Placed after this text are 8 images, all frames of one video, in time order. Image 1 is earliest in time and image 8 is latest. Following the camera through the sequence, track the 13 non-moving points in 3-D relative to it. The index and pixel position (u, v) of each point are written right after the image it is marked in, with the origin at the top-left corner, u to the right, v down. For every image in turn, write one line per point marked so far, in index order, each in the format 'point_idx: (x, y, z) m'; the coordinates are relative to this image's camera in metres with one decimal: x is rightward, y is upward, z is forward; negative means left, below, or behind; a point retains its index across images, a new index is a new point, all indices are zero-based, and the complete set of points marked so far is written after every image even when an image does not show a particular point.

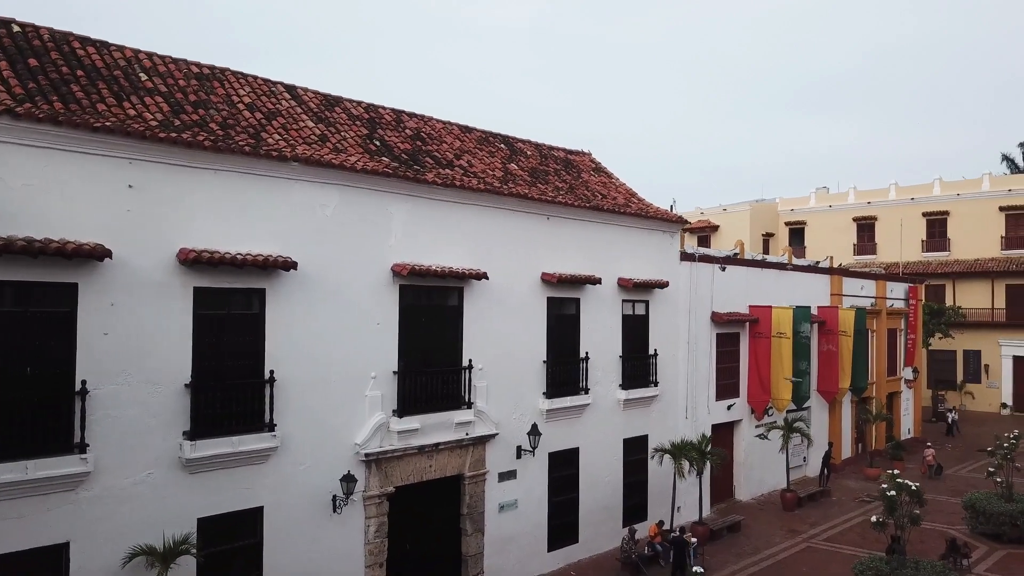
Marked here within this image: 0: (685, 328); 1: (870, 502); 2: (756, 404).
0: (+3.7, -0.9, +17.3) m
1: (+8.4, -5.0, +18.9) m
2: (+5.7, -2.7, +19.0) m
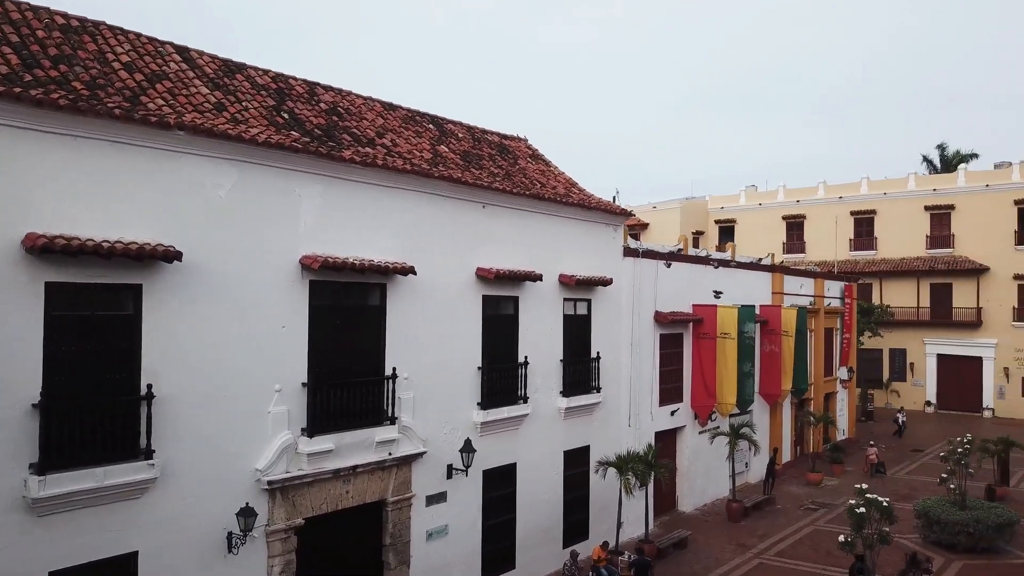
0: (+2.3, -0.8, +16.0) m
1: (+6.8, -5.0, +18.1) m
2: (+4.2, -2.7, +17.9) m
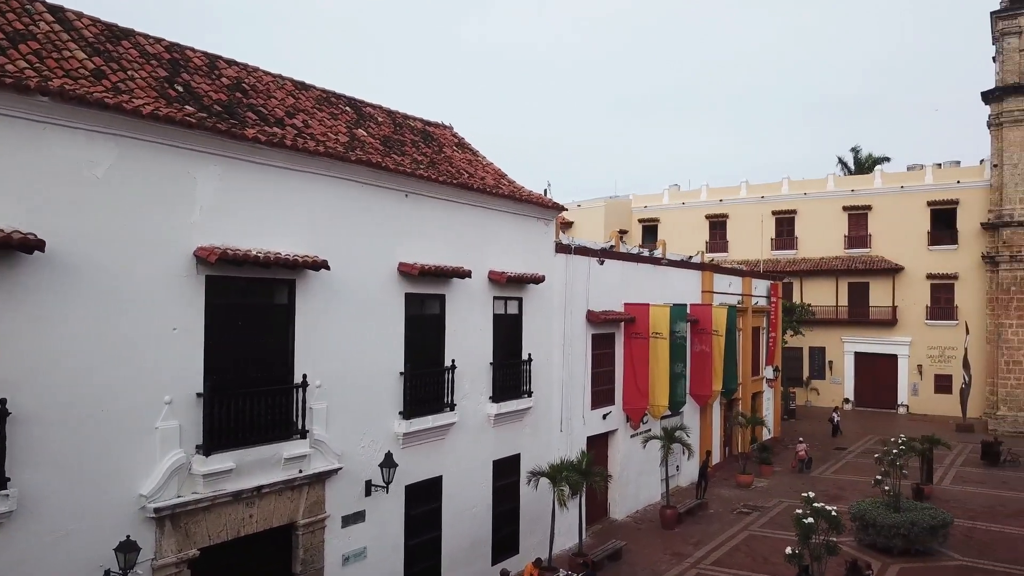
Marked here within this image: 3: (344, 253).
0: (+0.9, -0.8, +15.1) m
1: (+5.2, -4.9, +17.7) m
2: (+2.6, -2.6, +17.2) m
3: (-2.2, +0.5, +10.6) m
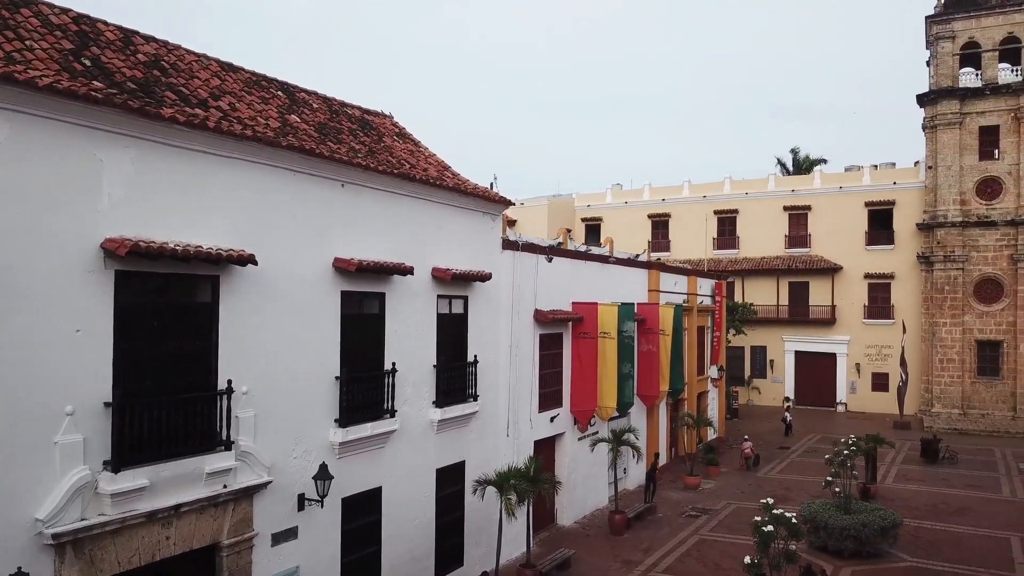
0: (-0.1, -0.8, +14.5) m
1: (+4.0, -4.9, +17.3) m
2: (+1.4, -2.6, +16.6) m
3: (-2.9, +0.5, +9.8) m
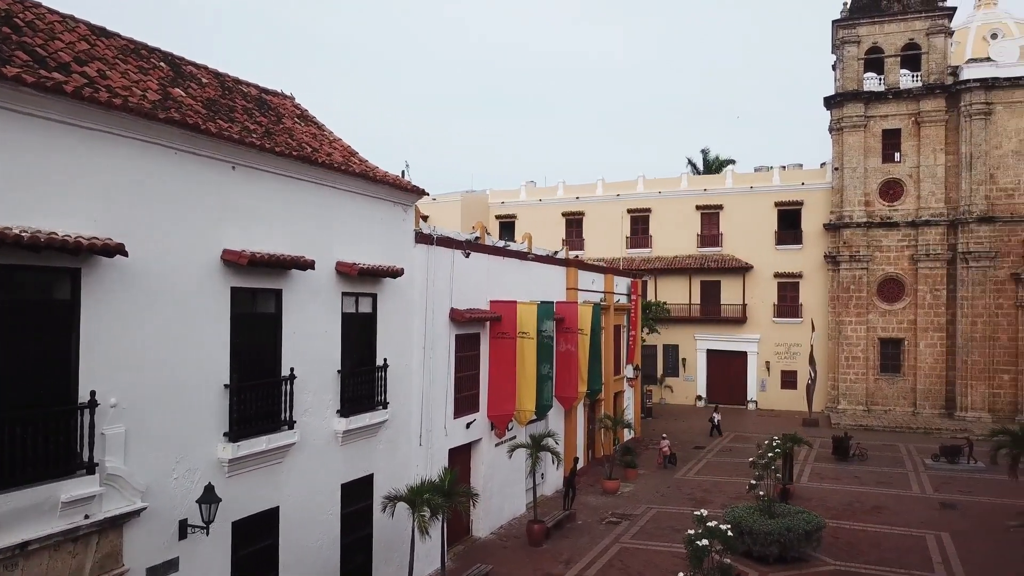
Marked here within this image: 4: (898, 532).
0: (-1.5, -0.7, +13.4) m
1: (+2.2, -4.9, +16.7) m
2: (-0.3, -2.6, +15.7) m
3: (-3.8, +0.6, +8.4) m
4: (+7.4, -4.7, +15.5) m
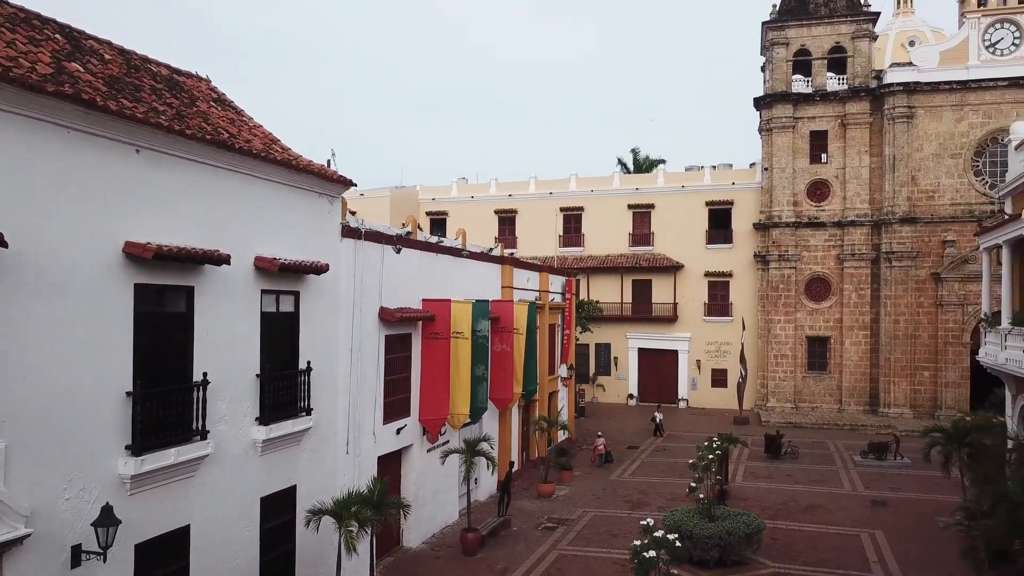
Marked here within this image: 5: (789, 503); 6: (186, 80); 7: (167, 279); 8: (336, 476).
0: (-2.6, -0.7, +12.6) m
1: (+0.9, -4.8, +16.2) m
2: (-1.5, -2.5, +15.0) m
3: (-4.4, +0.6, +7.4) m
4: (+6.1, -4.7, +15.4) m
5: (+6.0, -4.7, +17.6) m
6: (-4.9, +3.1, +12.2) m
7: (-3.8, +0.1, +9.0) m
8: (-2.7, -2.9, +12.3) m
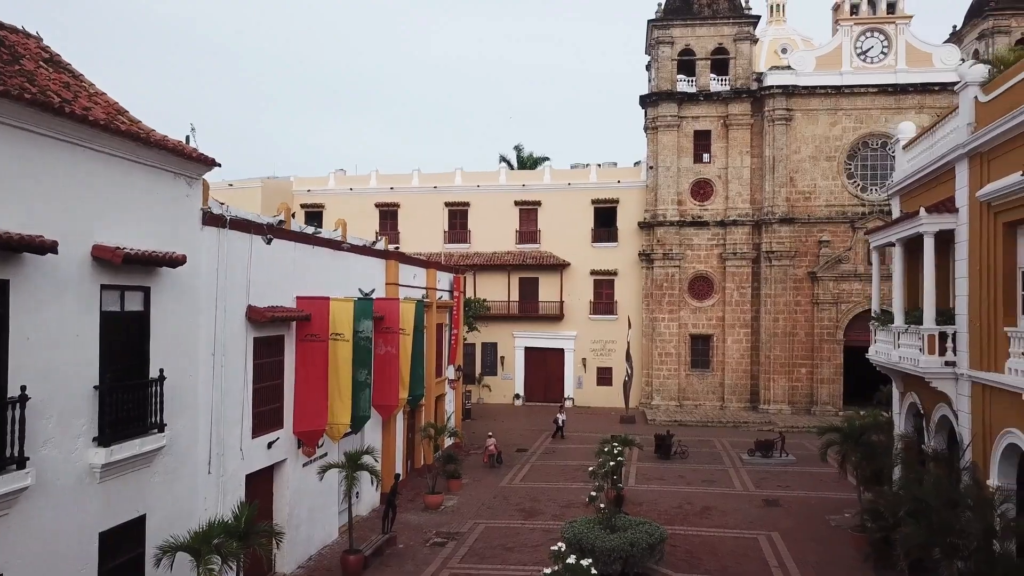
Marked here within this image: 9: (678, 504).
0: (-4.1, -0.6, +11.0) m
1: (-1.3, -4.8, +15.0) m
2: (-3.4, -2.5, +13.5) m
3: (-5.1, +0.6, +5.6) m
4: (+4.1, -4.6, +15.1) m
5: (+3.6, -4.6, +17.1) m
6: (-6.3, +3.2, +10.2) m
7: (-4.8, +0.2, +7.2) m
8: (-4.2, -2.8, +10.6) m
9: (+3.5, -4.6, +17.3) m
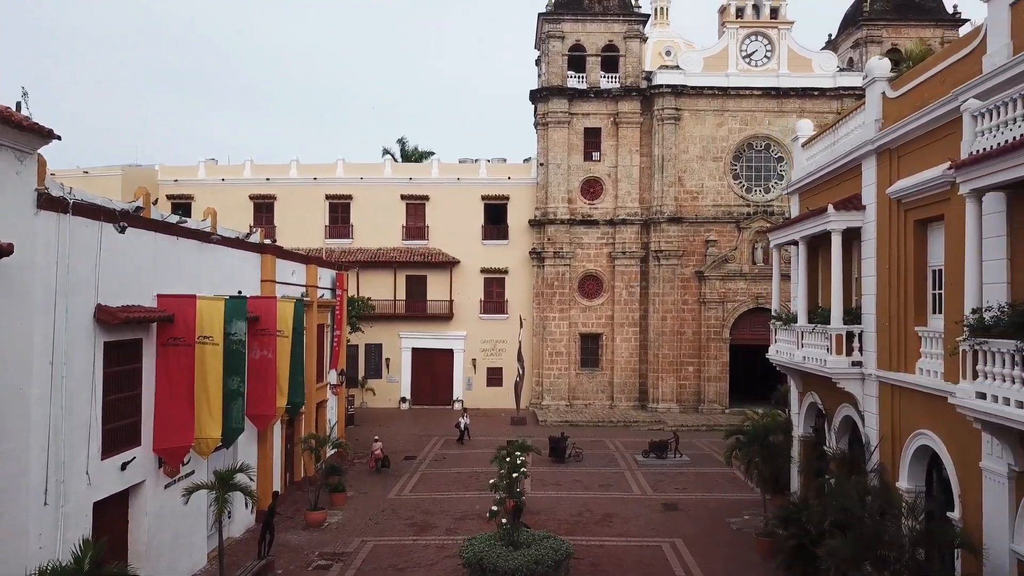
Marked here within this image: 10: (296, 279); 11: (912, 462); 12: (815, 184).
0: (-5.3, -0.6, +9.2) m
1: (-3.1, -4.7, +13.6) m
2: (-5.0, -2.4, +11.8) m
3: (-5.5, +0.7, +3.7) m
4: (+2.2, -4.6, +14.5) m
5: (+1.5, -4.6, +16.5) m
6: (-7.4, +3.2, +8.1) m
7: (-5.5, +0.2, +5.4) m
8: (-5.3, -2.8, +8.9) m
9: (+1.3, -4.6, +16.6) m
10: (-5.0, +0.2, +18.9) m
11: (+5.2, -2.3, +10.6) m
12: (+5.4, +1.9, +14.4) m
